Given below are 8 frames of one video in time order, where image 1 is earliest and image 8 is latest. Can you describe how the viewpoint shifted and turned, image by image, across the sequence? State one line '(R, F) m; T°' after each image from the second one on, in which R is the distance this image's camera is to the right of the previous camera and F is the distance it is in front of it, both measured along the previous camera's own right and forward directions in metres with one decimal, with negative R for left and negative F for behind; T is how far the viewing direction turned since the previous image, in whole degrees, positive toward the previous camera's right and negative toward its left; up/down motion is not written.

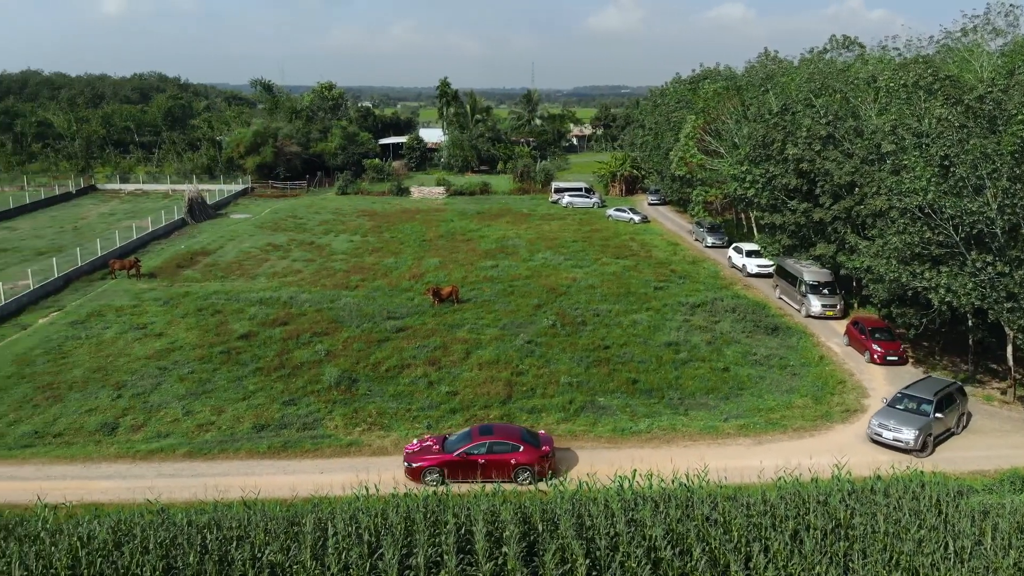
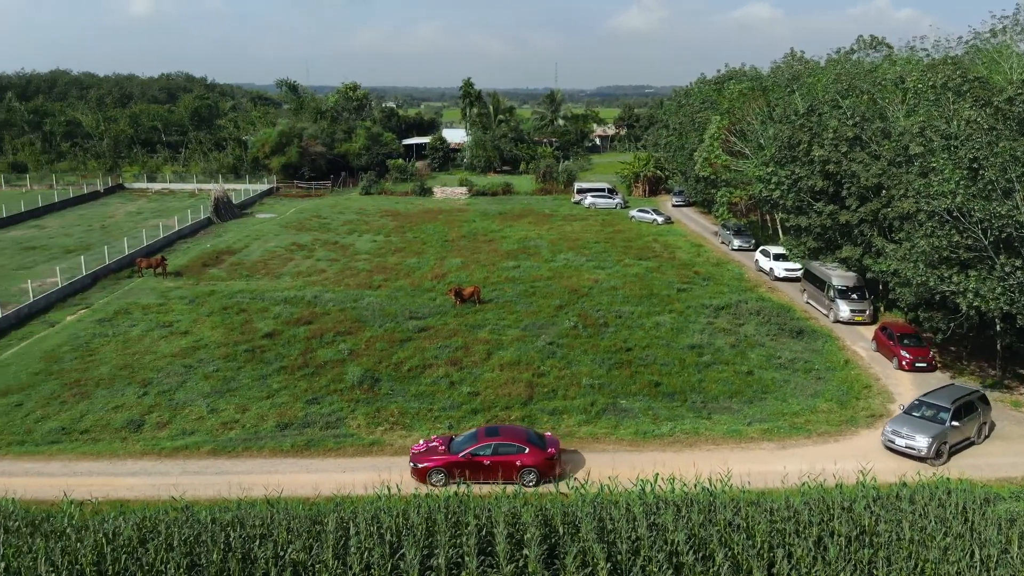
(0.0, 0.0) m; -2°
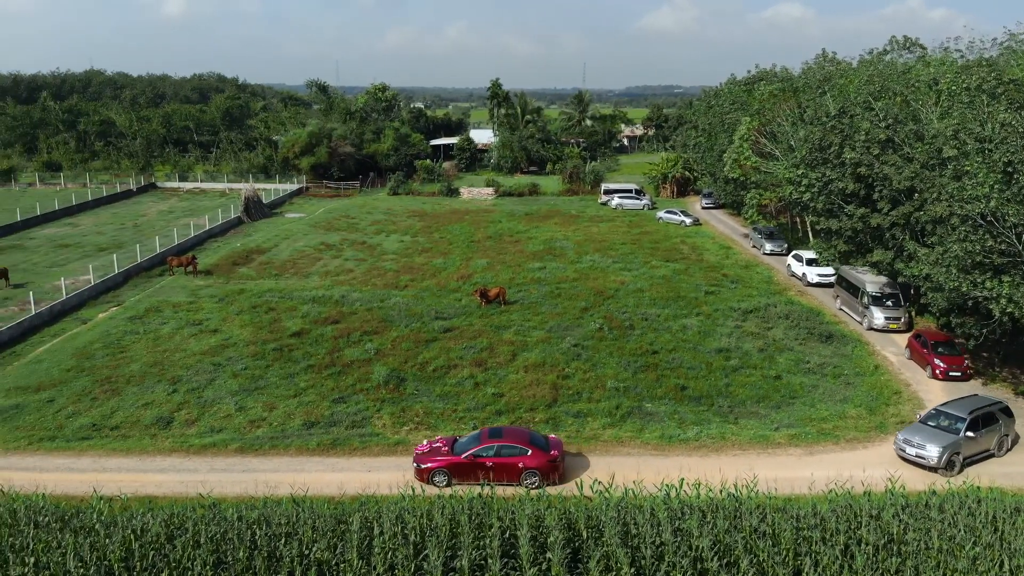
(0.0, 0.0) m; -2°
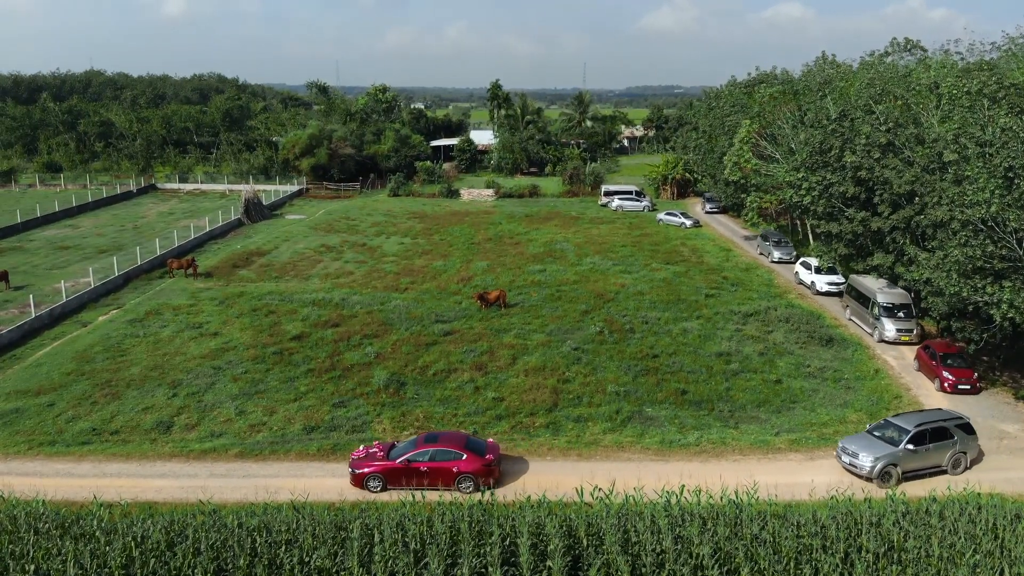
(0.0, 0.0) m; 0°
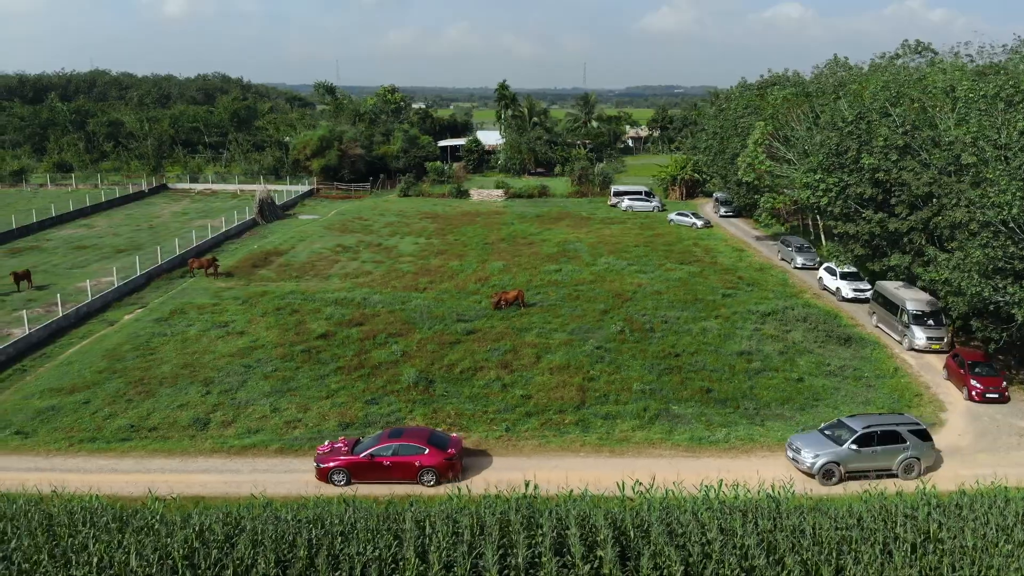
(-0.8, -0.3) m; 0°
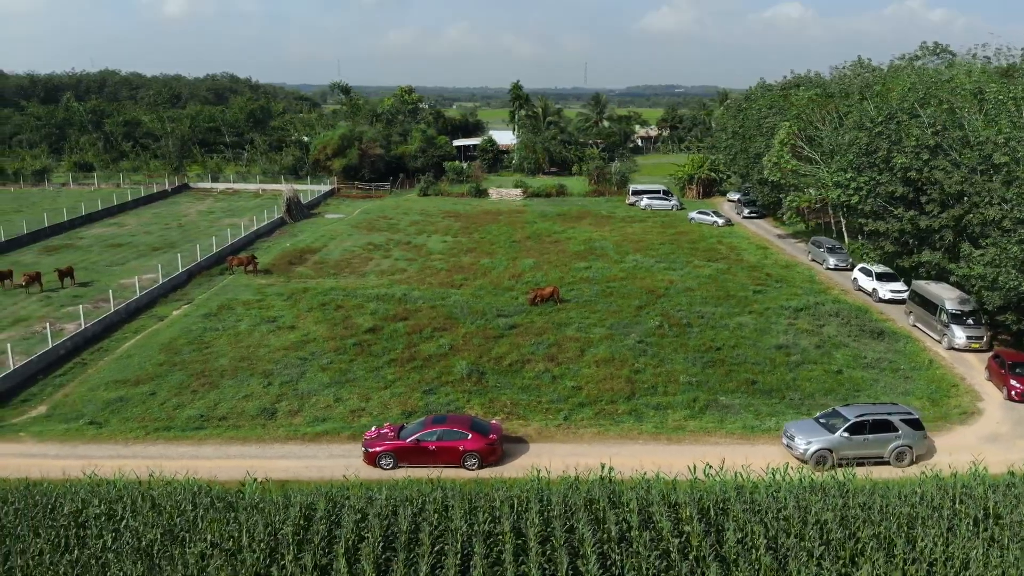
(-1.4, -0.6) m; 0°
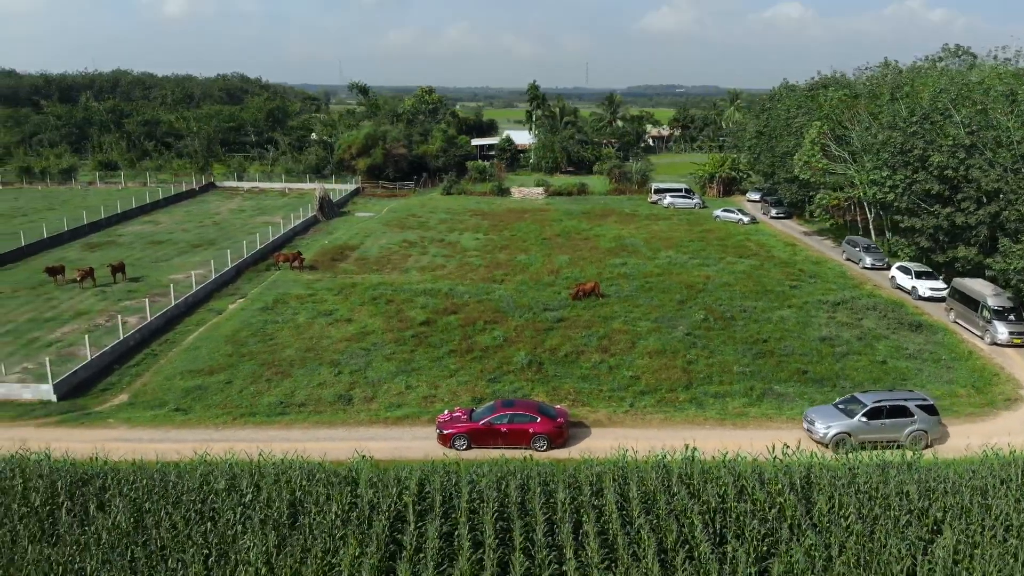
(-1.8, -0.8) m; 0°
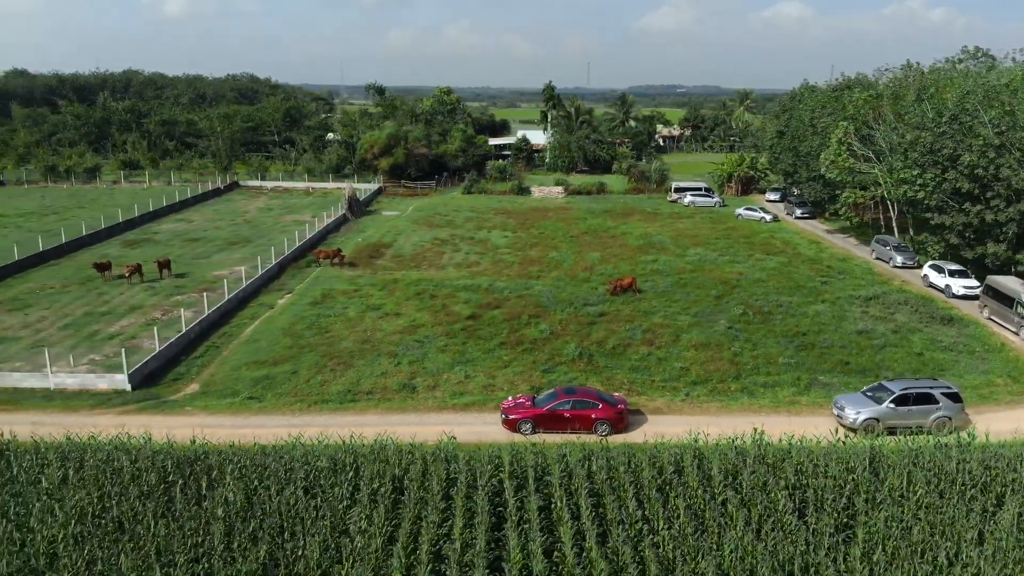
(-1.6, -0.8) m; 0°
